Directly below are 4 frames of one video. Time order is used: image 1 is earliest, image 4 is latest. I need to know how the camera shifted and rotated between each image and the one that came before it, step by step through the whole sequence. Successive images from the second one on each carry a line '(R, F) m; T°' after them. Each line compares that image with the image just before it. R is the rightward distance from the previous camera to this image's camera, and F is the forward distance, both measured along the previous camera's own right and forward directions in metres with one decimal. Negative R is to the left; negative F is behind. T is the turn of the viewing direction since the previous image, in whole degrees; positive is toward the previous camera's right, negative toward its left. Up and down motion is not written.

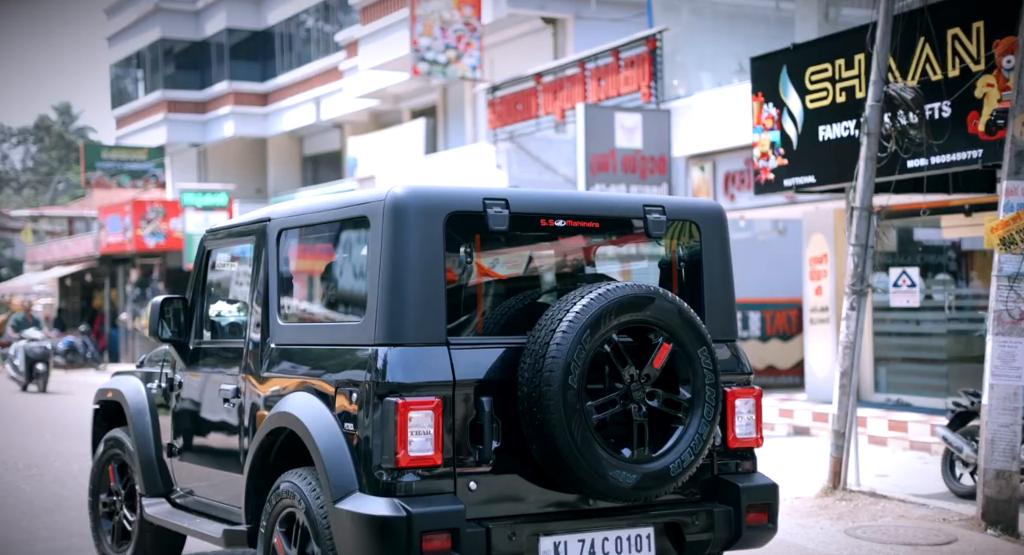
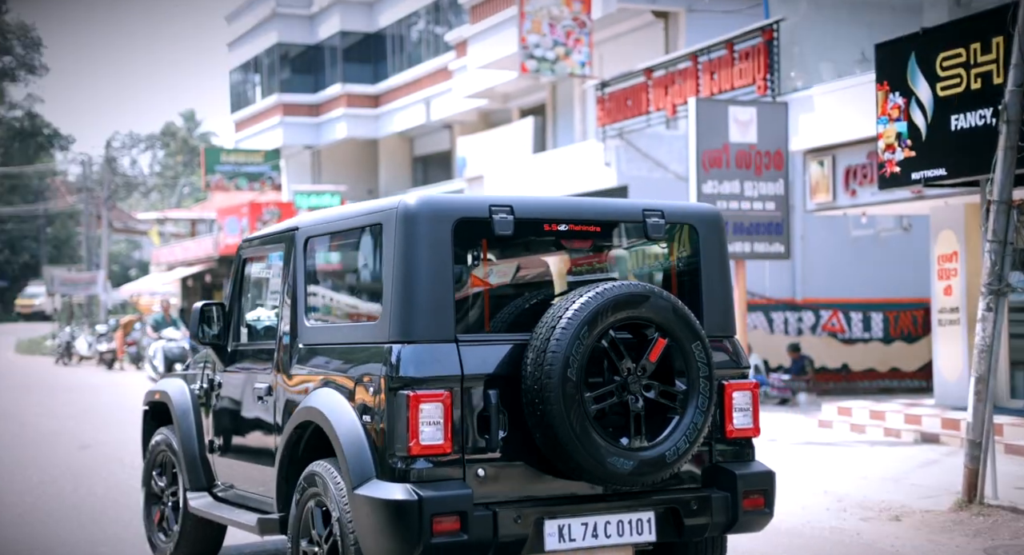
(+0.5, +0.2) m; -7°
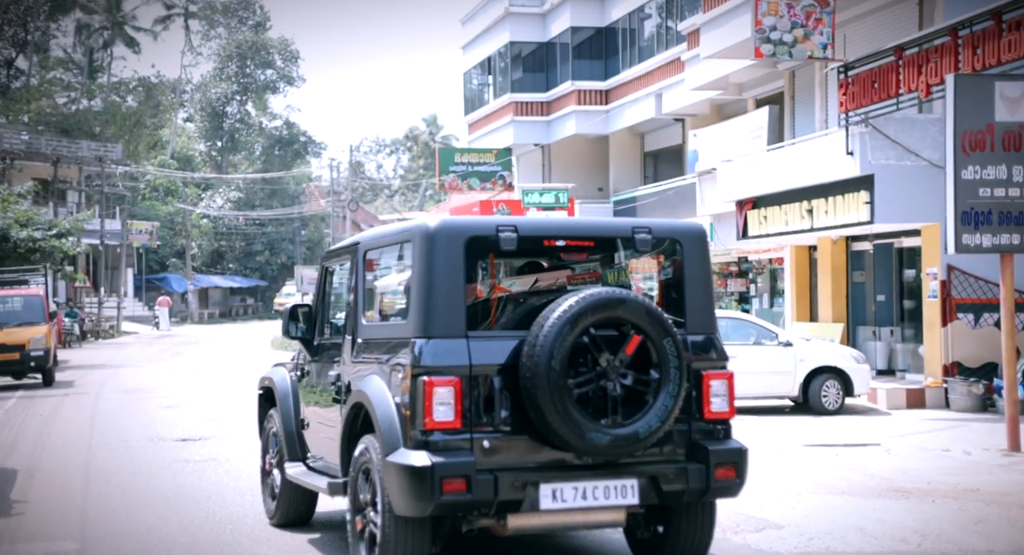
(+1.1, +0.6) m; -16°
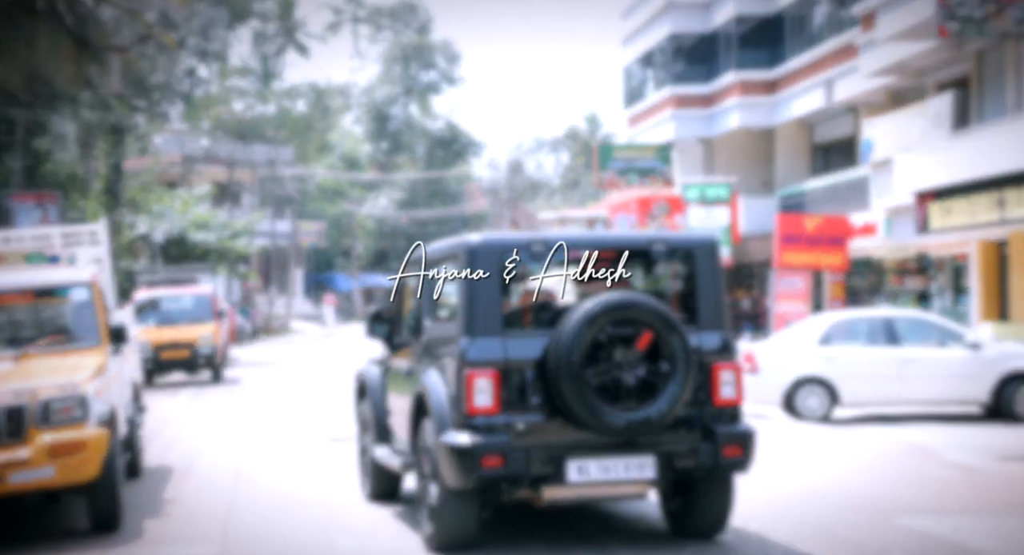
(+0.4, +0.5) m; -10°
